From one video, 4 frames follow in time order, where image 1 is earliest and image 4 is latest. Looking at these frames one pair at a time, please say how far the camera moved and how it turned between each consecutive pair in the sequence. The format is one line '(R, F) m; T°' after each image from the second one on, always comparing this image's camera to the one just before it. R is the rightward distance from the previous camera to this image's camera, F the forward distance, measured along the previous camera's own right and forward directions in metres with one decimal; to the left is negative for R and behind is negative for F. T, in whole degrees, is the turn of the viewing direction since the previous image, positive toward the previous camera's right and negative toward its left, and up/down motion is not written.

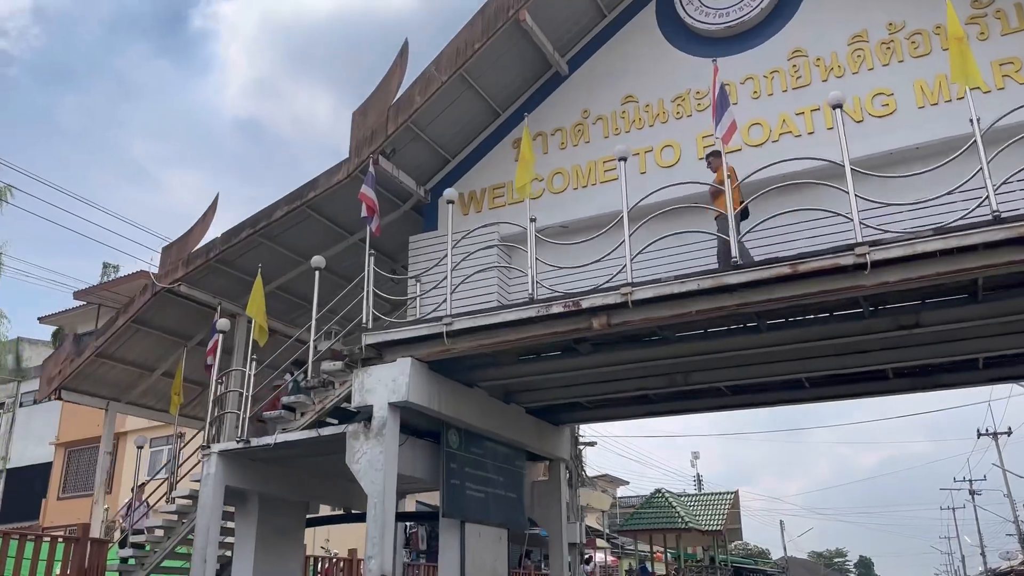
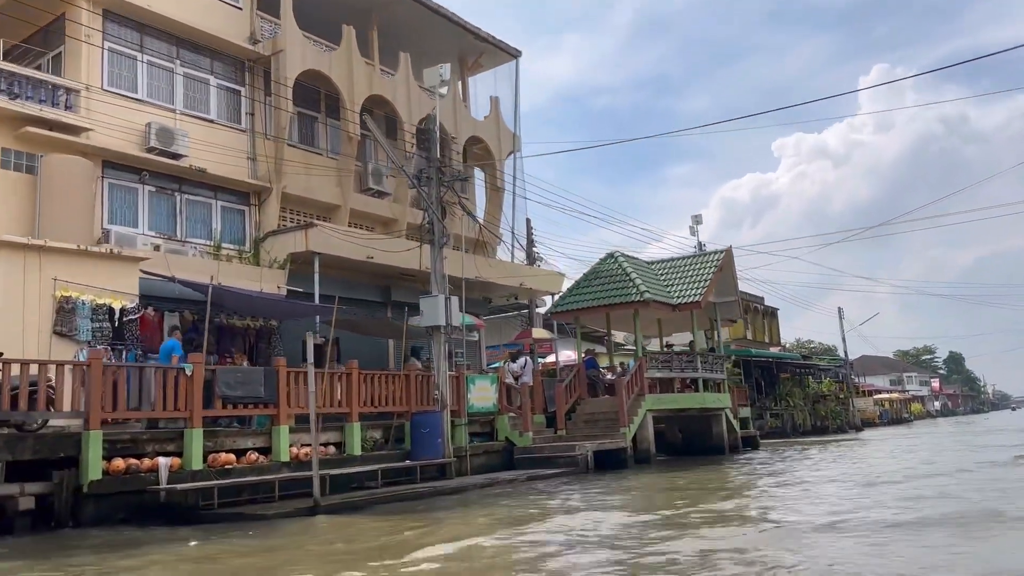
(+4.5, +8.7) m; -6°
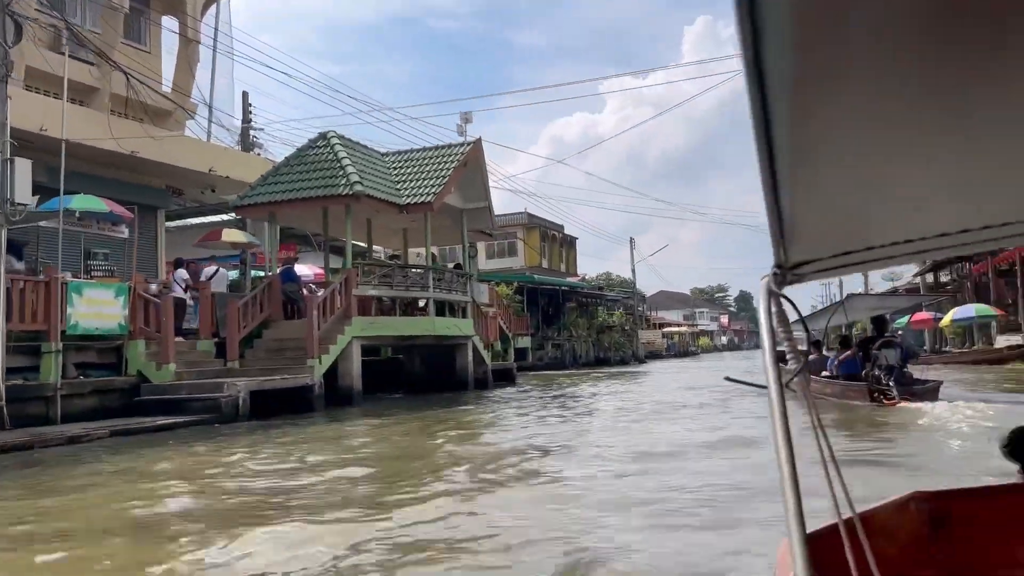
(+2.6, +3.9) m; +12°
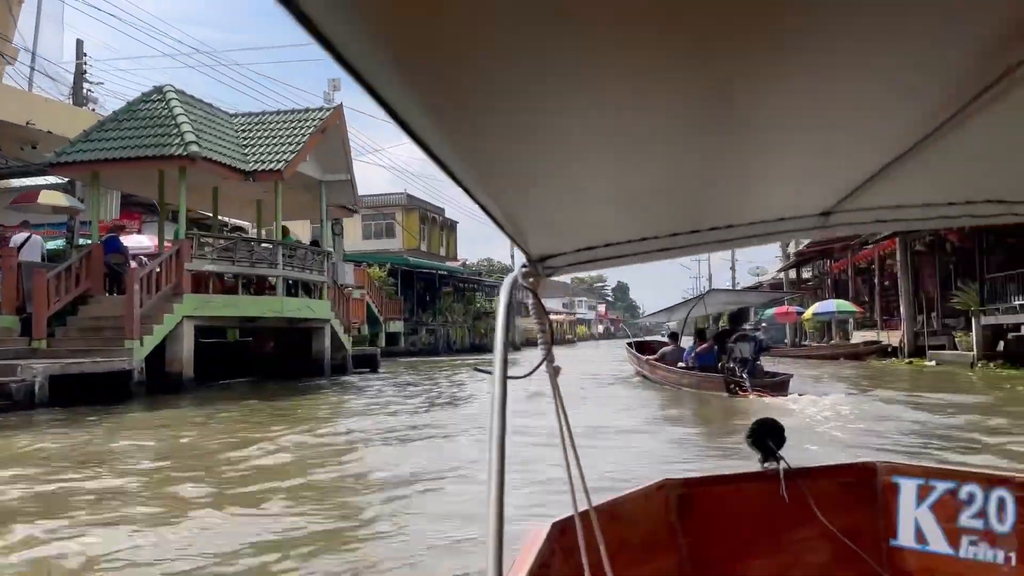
(+0.5, +0.7) m; +8°
